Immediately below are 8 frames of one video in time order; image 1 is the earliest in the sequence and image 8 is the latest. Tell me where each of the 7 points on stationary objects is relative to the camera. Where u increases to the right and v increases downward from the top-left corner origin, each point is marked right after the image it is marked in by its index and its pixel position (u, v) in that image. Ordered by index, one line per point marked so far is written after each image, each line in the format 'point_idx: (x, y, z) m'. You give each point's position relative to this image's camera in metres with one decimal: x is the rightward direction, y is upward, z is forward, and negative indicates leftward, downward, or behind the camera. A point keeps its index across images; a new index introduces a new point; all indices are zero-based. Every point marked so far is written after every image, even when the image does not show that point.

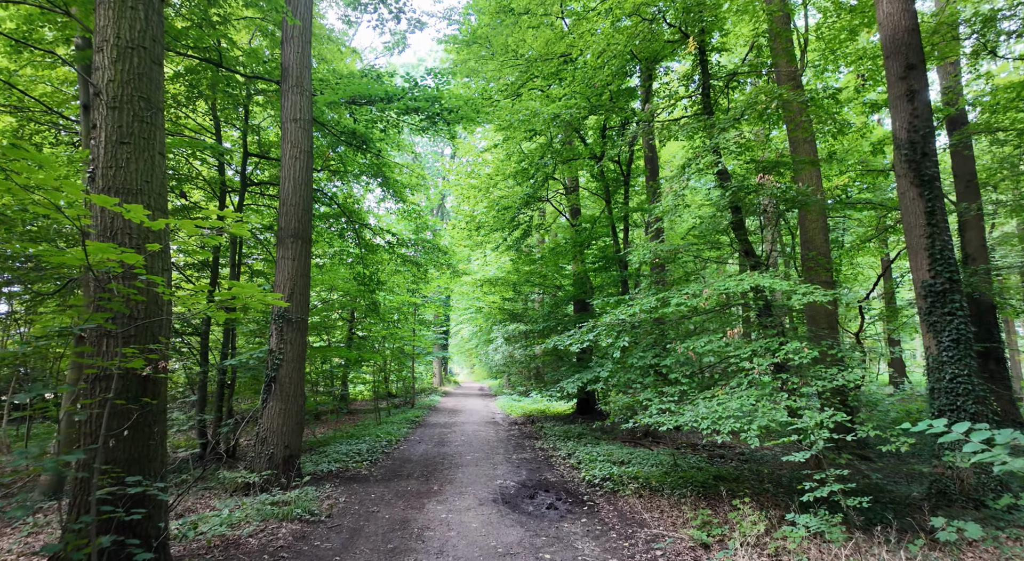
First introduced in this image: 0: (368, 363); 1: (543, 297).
0: (-4.4, -2.5, +16.6) m
1: (+0.9, -0.5, +15.7) m
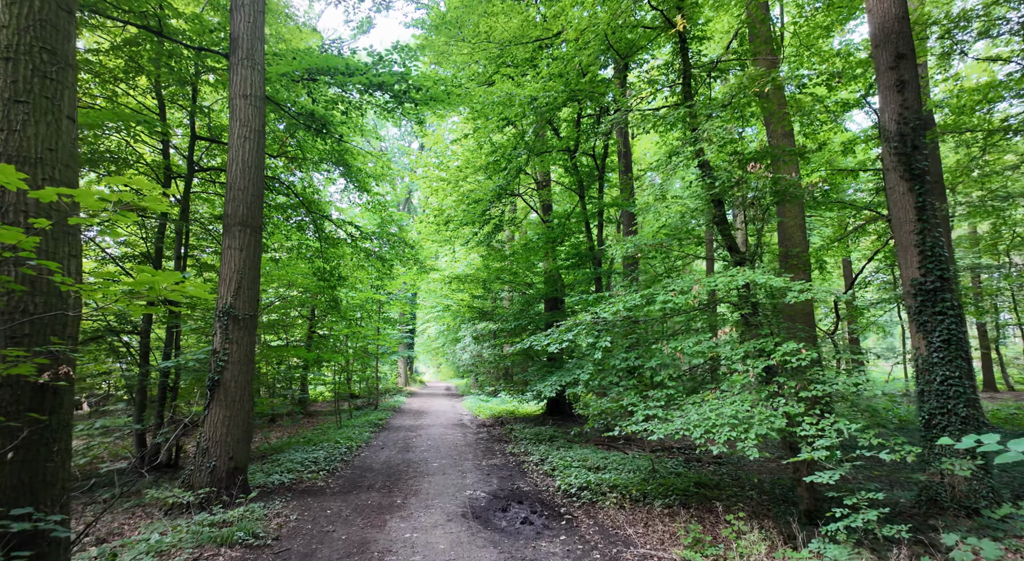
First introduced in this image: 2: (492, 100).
0: (-5.4, -2.4, +15.8) m
1: (0.0, -0.4, +15.2) m
2: (-0.4, +3.6, +10.8) m
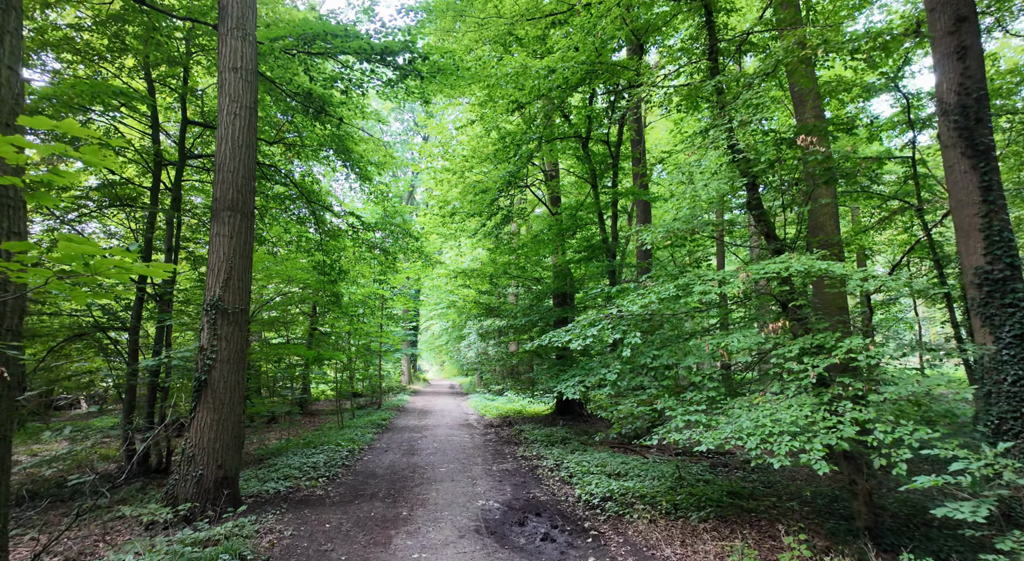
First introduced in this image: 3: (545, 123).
0: (-5.1, -2.3, +15.2) m
1: (+0.2, -0.3, +14.6) m
2: (-0.2, +3.8, +10.2) m
3: (+0.7, +3.2, +10.8) m
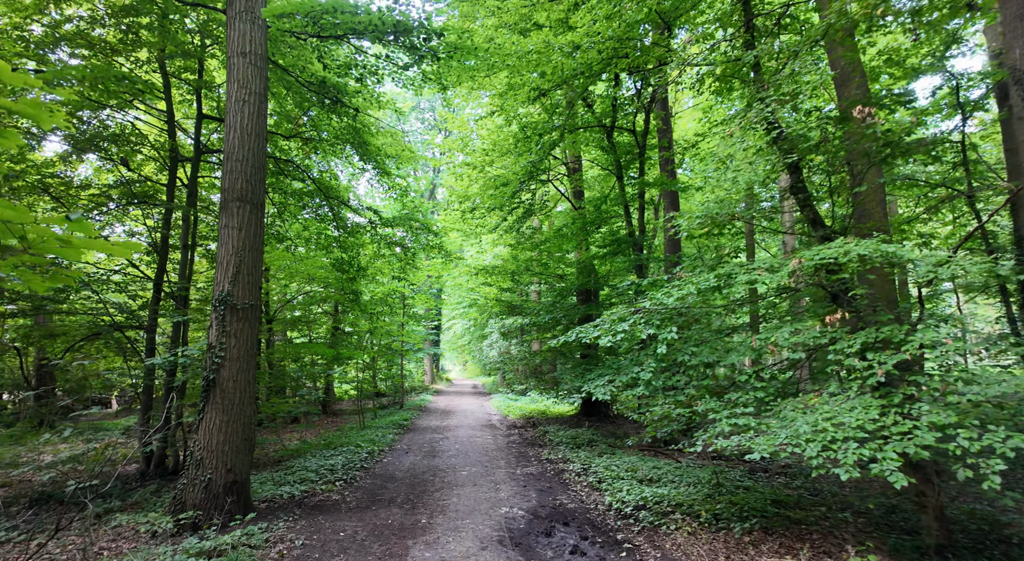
0: (-4.5, -2.2, +15.0) m
1: (+0.8, -0.2, +14.2) m
2: (+0.2, +3.9, +9.8) m
3: (+1.1, +3.3, +10.4) m
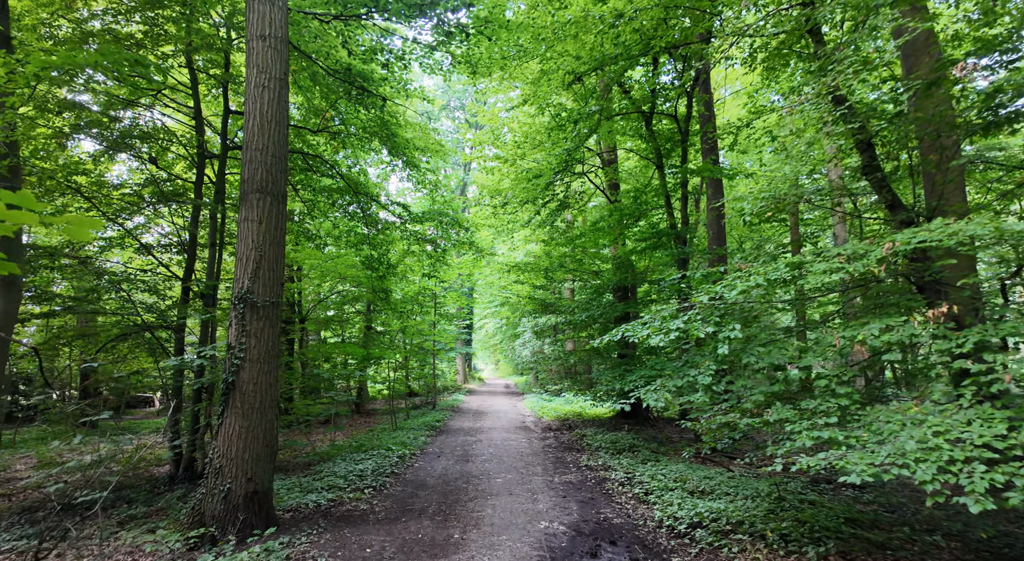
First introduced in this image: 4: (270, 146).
0: (-3.5, -2.2, +14.8) m
1: (+1.7, -0.1, +13.6) m
2: (+0.8, +3.9, +9.3) m
3: (+1.7, +3.4, +9.8) m
4: (-2.5, +1.4, +5.5) m
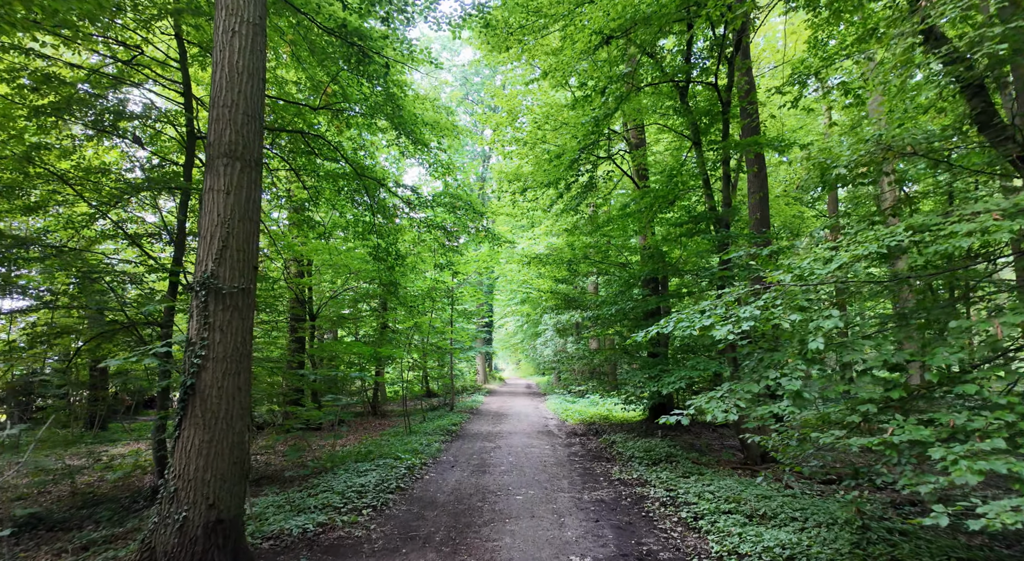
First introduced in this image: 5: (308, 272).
0: (-3.0, -2.0, +13.9) m
1: (+2.2, +0.1, +12.6) m
2: (+1.0, +4.1, +8.2) m
3: (+2.0, +3.5, +8.8) m
4: (-2.3, +1.5, +4.6) m
5: (-5.3, +0.2, +13.9) m
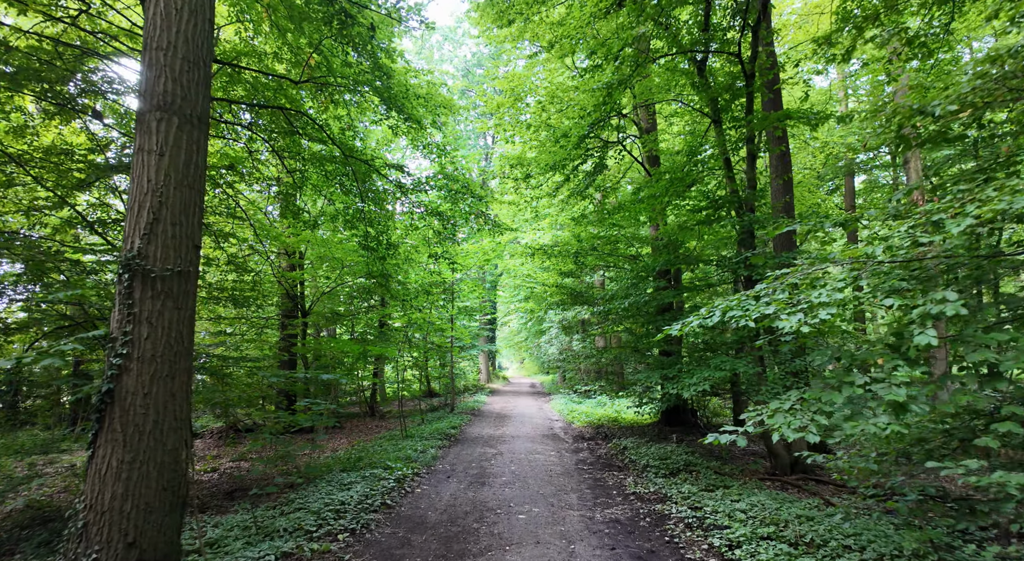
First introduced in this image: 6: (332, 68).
0: (-2.9, -1.9, +13.1) m
1: (+2.2, +0.3, +11.7) m
2: (+1.1, +4.2, +7.4) m
3: (+2.1, +3.7, +7.9) m
4: (-2.3, +1.7, +3.8) m
5: (-5.2, +0.4, +13.1) m
6: (-2.6, +3.1, +7.8) m
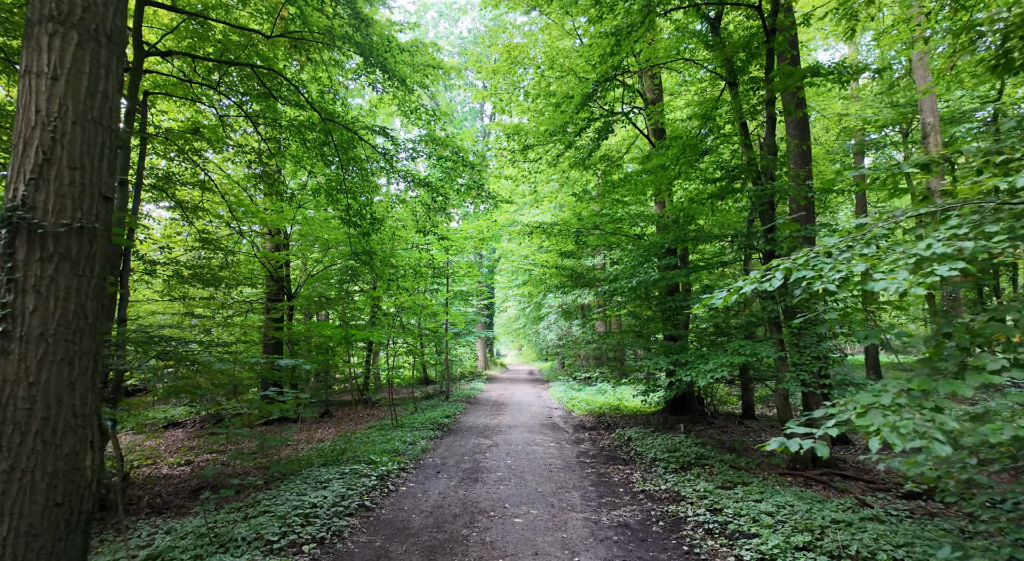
0: (-3.0, -1.5, +12.4) m
1: (+2.2, +0.7, +11.0) m
2: (+1.0, +4.5, +6.5) m
3: (+2.0, +4.0, +7.1) m
4: (-2.4, +1.9, +3.0) m
5: (-5.3, +0.8, +12.3) m
6: (-2.7, +3.4, +7.0) m
